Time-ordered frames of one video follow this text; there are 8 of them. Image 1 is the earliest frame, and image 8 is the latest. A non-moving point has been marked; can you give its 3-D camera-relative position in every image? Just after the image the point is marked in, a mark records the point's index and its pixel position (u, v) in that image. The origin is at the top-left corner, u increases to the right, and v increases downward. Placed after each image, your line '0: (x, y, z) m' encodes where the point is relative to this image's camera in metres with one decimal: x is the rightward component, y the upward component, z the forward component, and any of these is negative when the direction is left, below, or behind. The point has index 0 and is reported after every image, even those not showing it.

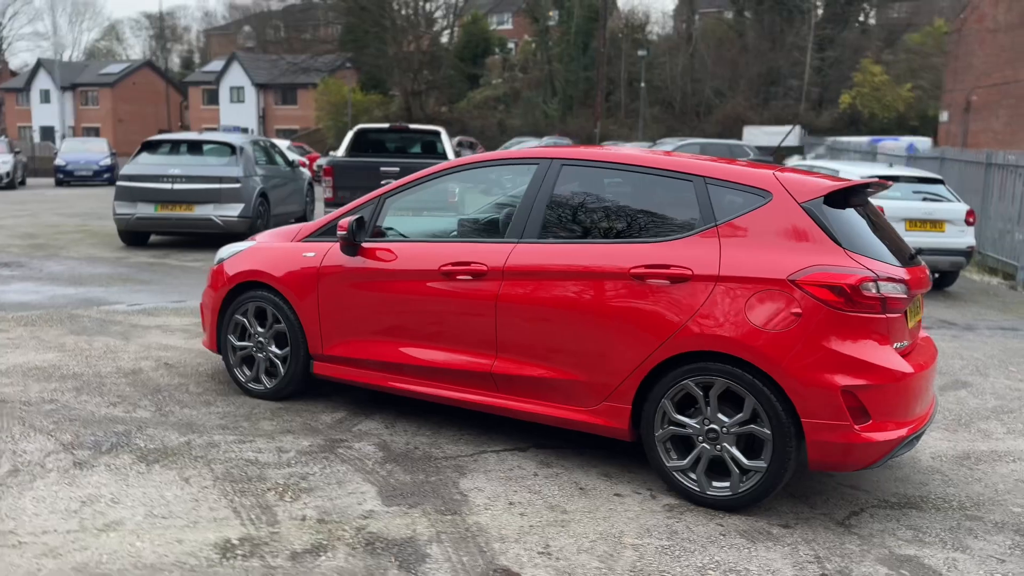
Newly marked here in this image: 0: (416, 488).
0: (-0.4, -0.9, +4.0) m
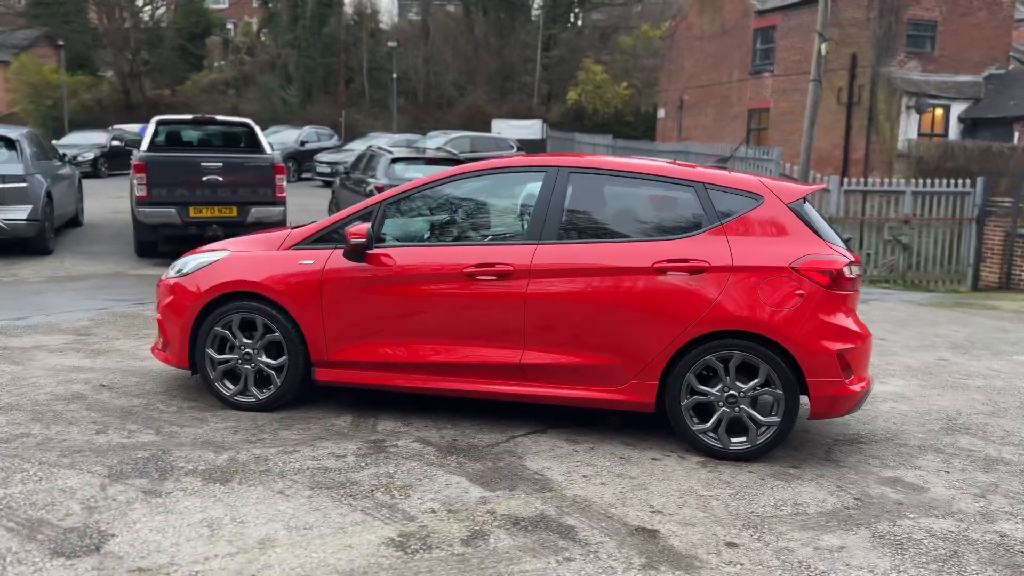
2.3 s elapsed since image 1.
0: (-0.1, -1.0, +4.3) m
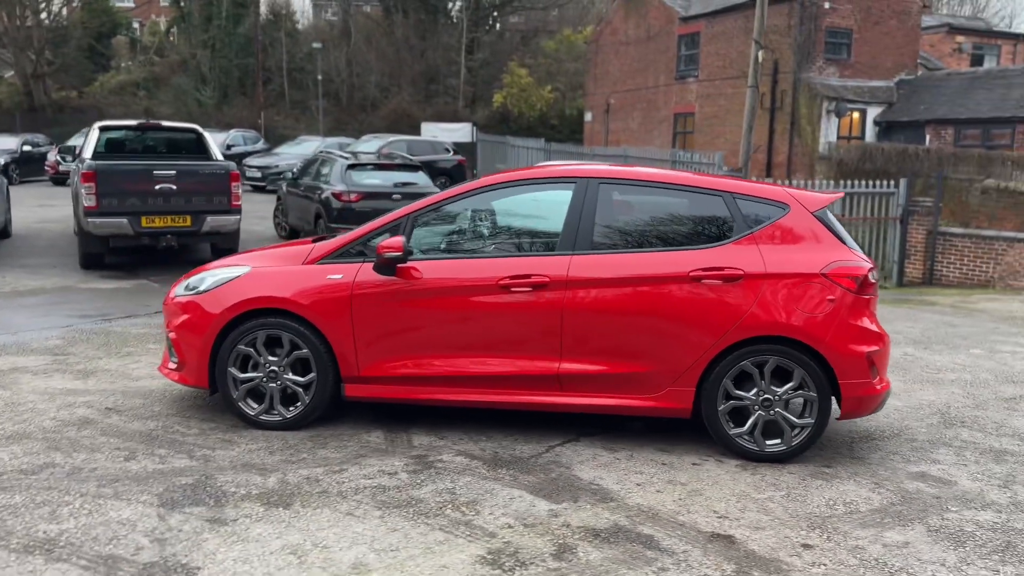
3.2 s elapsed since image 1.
0: (+0.2, -1.0, +4.4) m
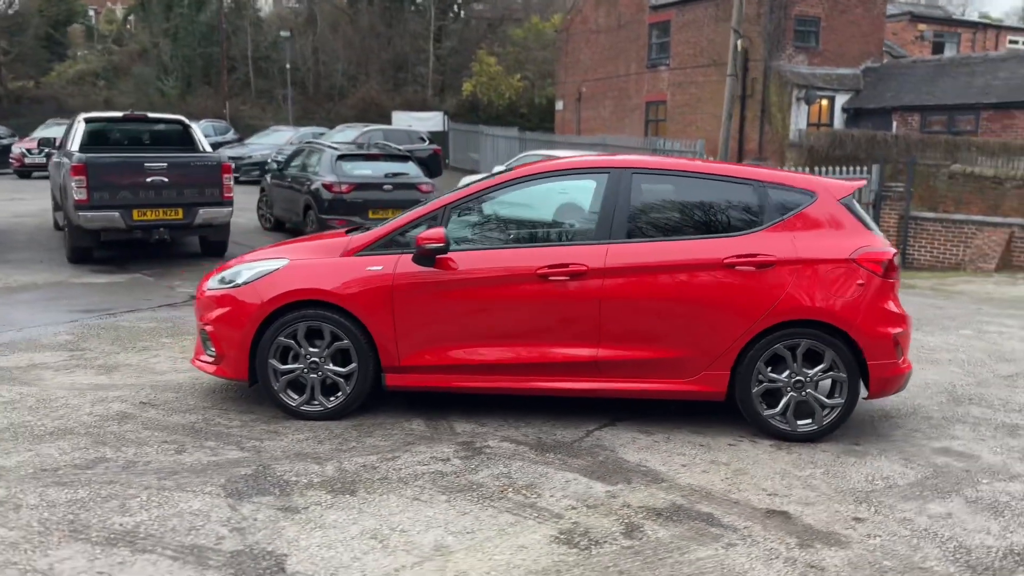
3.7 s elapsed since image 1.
0: (+0.5, -1.0, +4.5) m
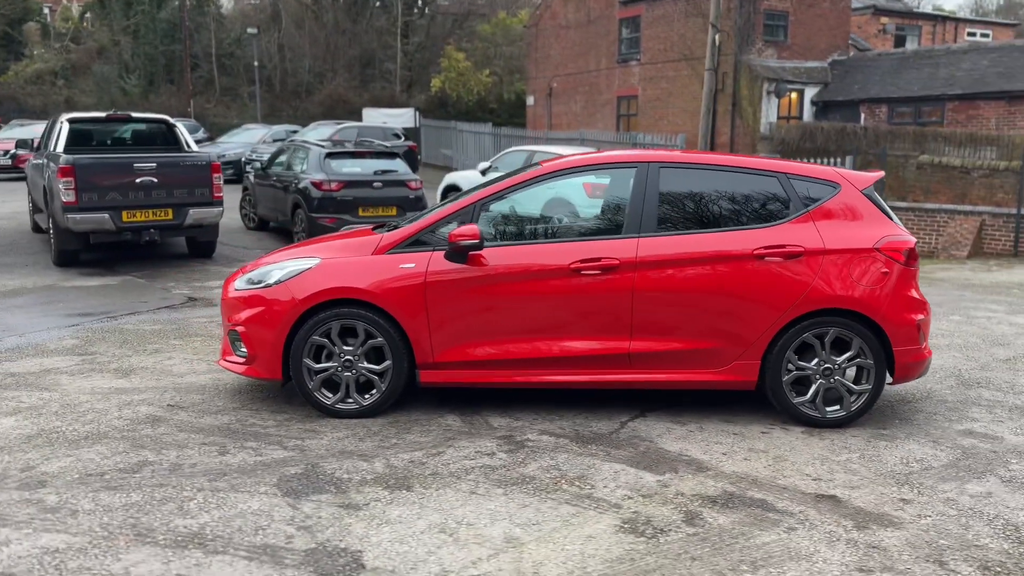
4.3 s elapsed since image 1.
0: (+0.7, -0.9, +4.6) m
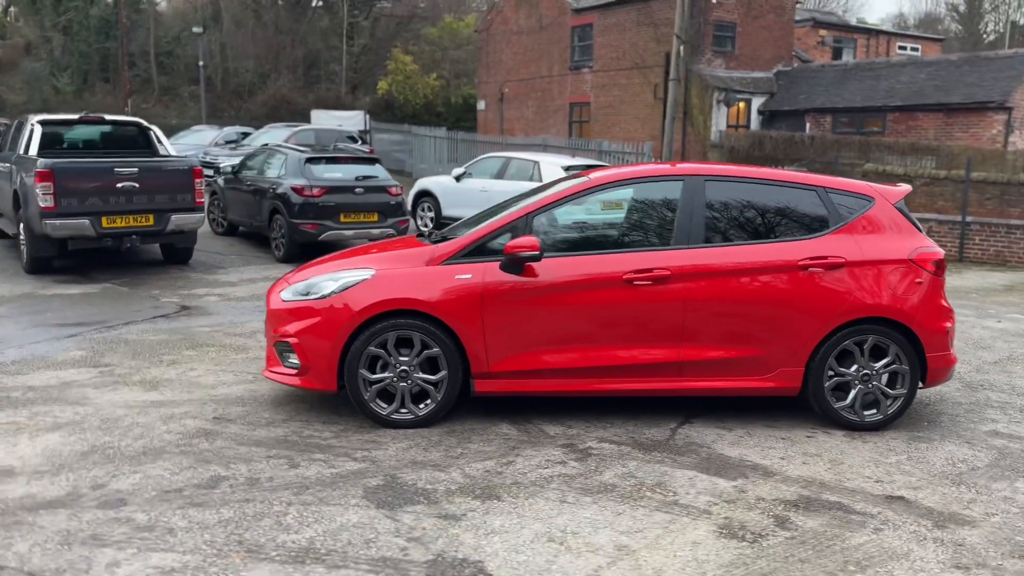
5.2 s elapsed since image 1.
0: (+1.1, -1.0, +4.7) m
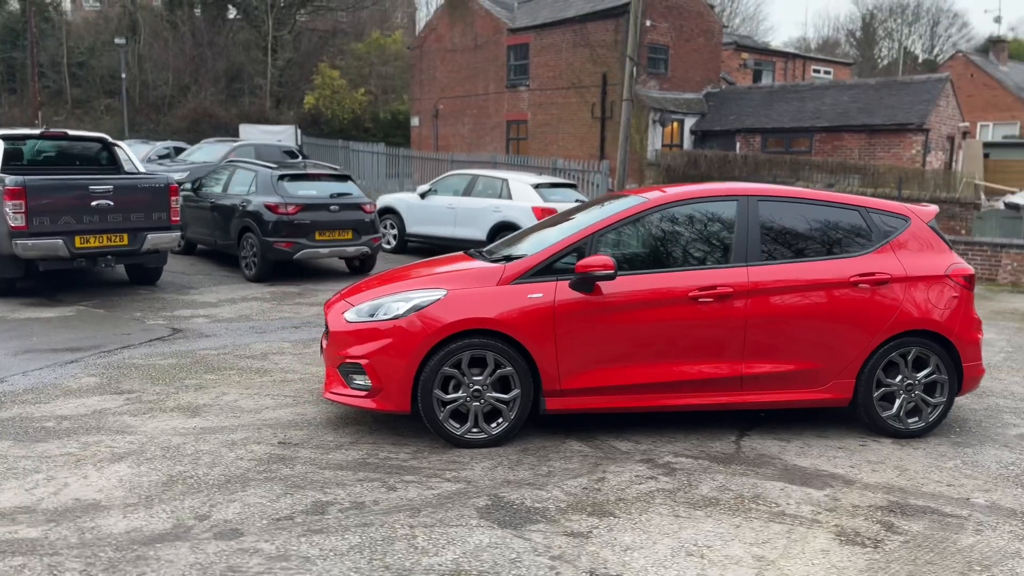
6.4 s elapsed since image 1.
0: (+1.6, -1.1, +4.9) m
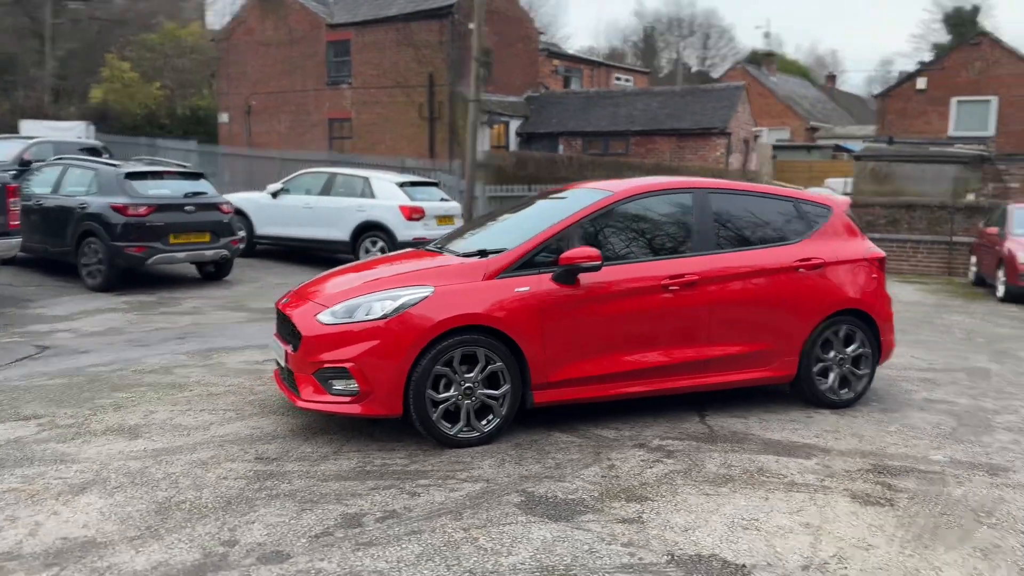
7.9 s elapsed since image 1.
0: (+1.6, -1.0, +5.2) m
